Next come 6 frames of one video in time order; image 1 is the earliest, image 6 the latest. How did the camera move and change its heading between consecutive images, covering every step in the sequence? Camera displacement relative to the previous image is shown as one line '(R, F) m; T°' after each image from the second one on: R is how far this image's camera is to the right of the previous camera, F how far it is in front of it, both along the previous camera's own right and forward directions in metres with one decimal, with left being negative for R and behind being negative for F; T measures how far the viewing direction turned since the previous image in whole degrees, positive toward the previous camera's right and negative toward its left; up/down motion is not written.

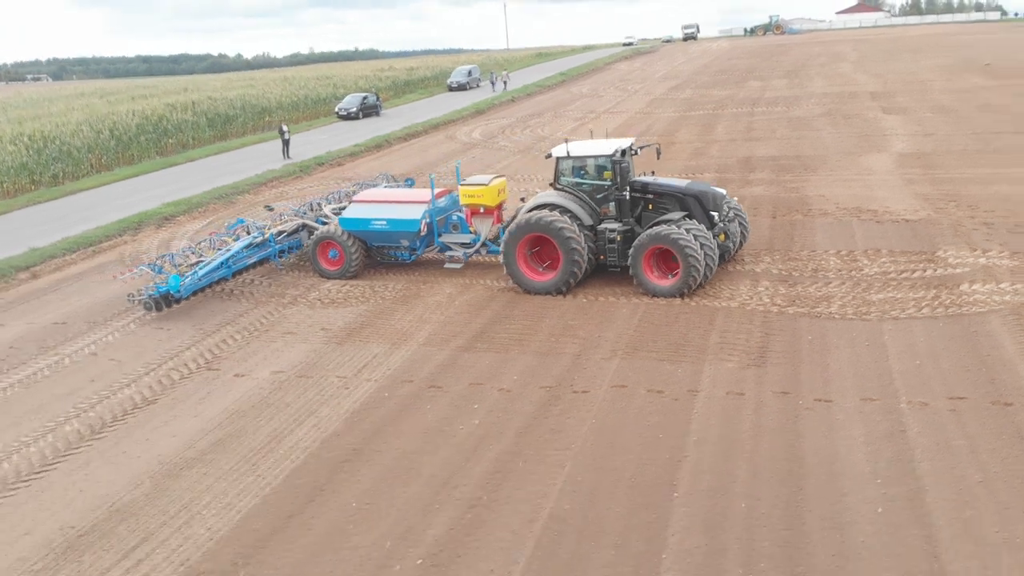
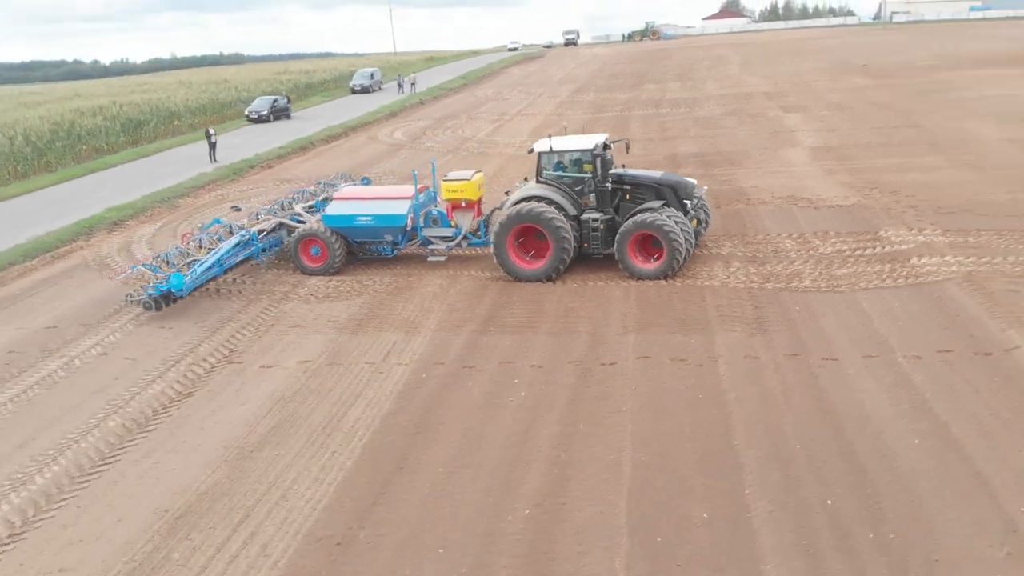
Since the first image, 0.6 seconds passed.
(-1.4, -0.5) m; +8°
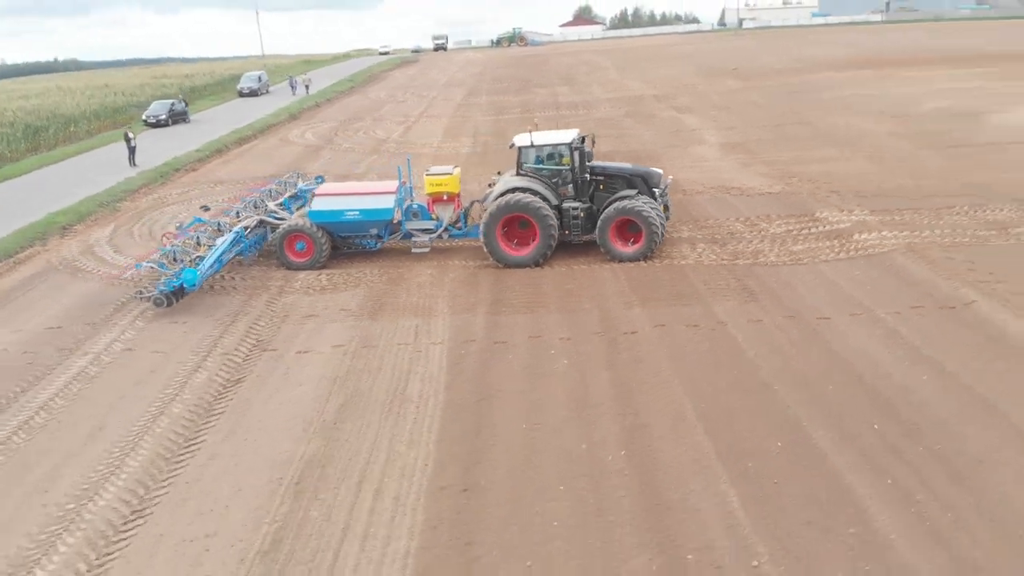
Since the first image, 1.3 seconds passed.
(-1.7, -0.6) m; +9°
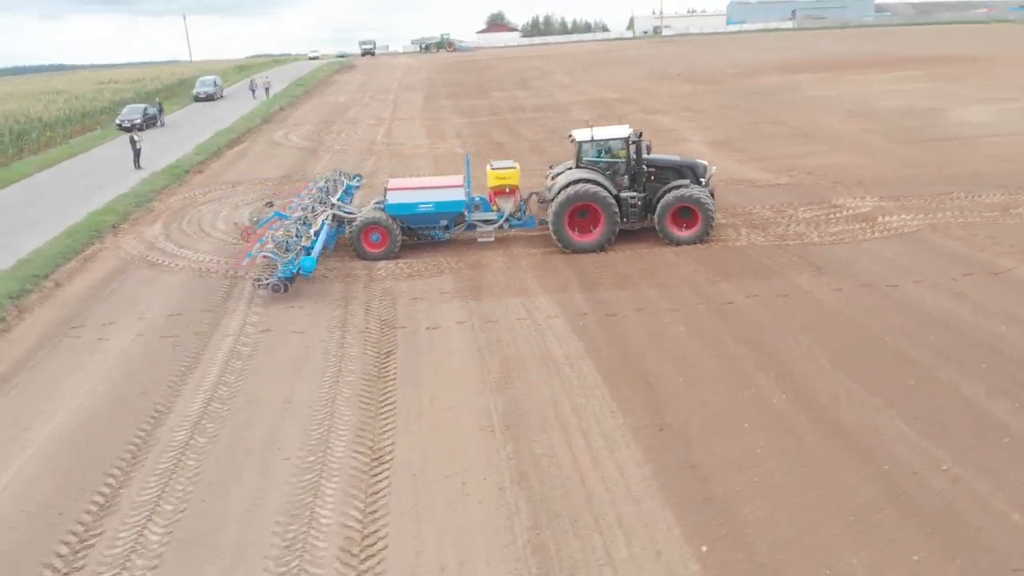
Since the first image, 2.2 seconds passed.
(-2.3, -0.9) m; +6°
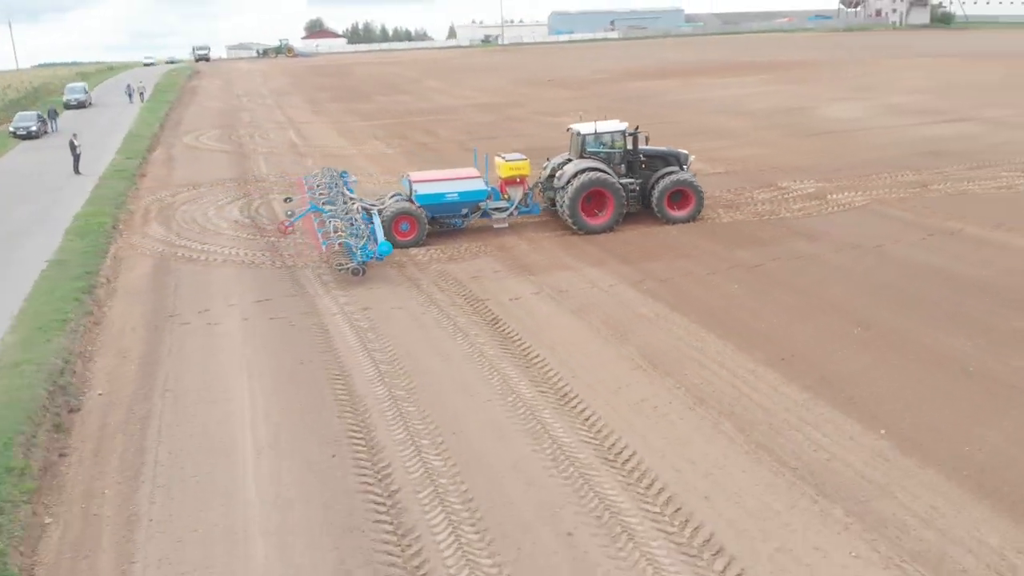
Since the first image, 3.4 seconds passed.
(-3.3, -1.0) m; +12°
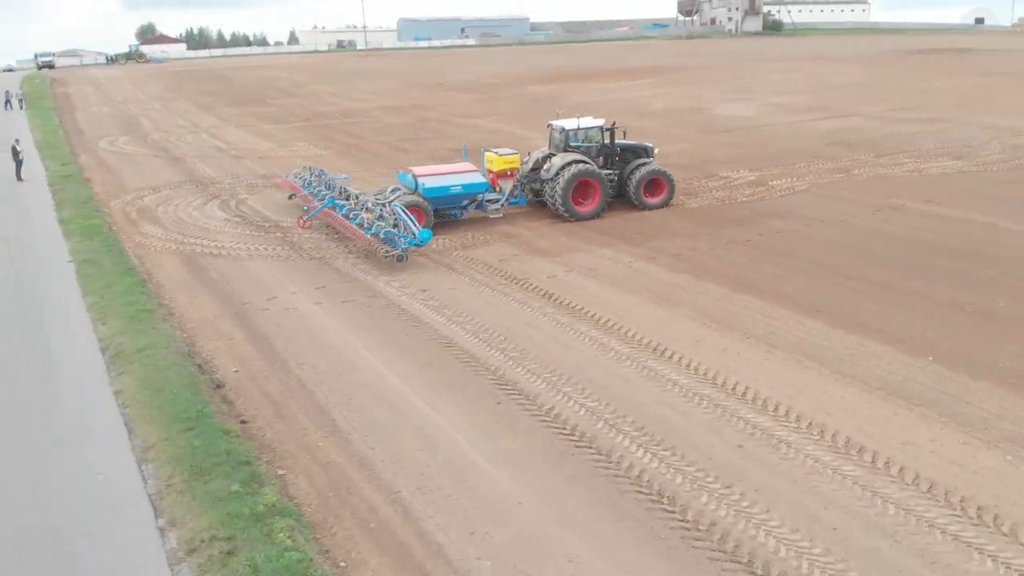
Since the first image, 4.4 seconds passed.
(-2.8, -0.9) m; +10°
